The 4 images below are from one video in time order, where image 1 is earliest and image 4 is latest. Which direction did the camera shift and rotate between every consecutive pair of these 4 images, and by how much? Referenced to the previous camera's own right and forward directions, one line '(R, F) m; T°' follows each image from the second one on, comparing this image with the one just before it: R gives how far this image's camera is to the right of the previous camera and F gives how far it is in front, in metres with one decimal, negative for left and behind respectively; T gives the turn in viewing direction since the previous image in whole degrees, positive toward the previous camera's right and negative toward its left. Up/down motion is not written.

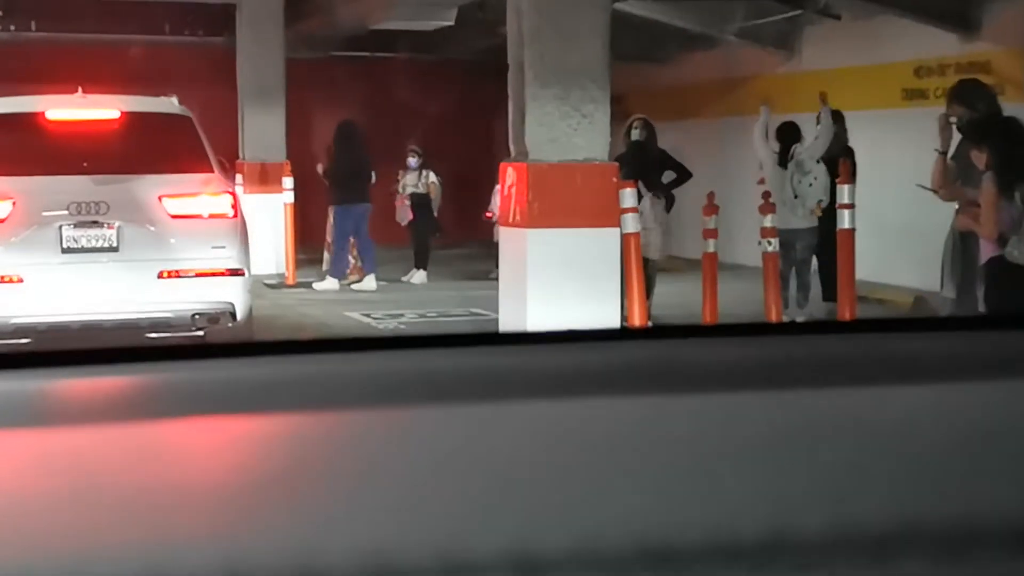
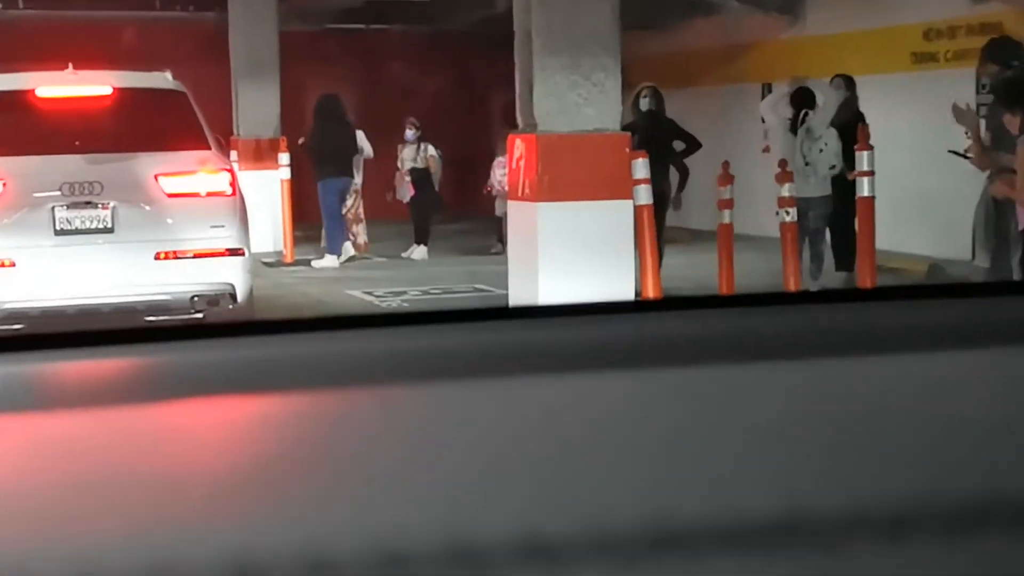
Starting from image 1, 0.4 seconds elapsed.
(-0.1, +0.2) m; 0°
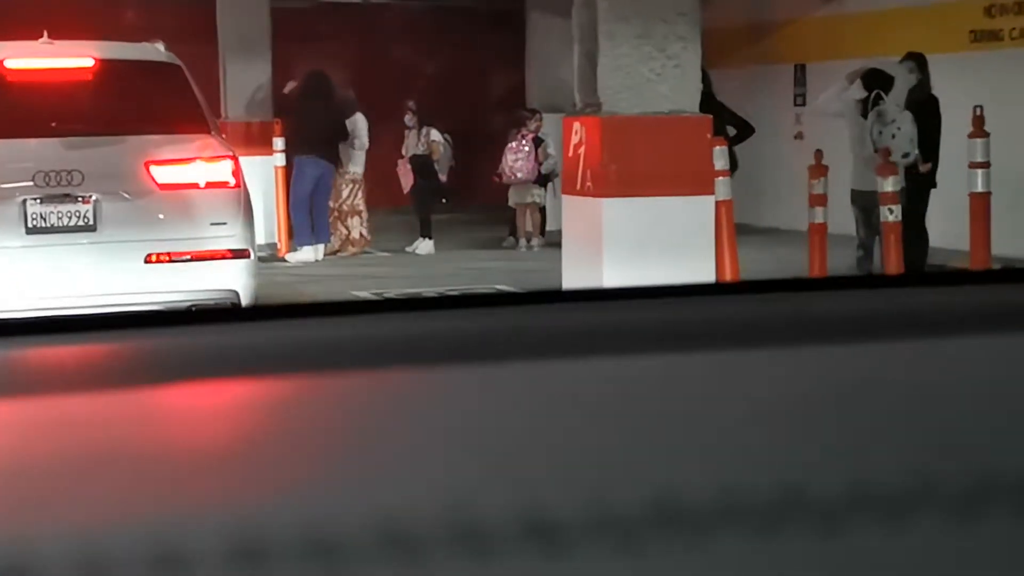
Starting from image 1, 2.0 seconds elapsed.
(-0.3, +0.8) m; +1°
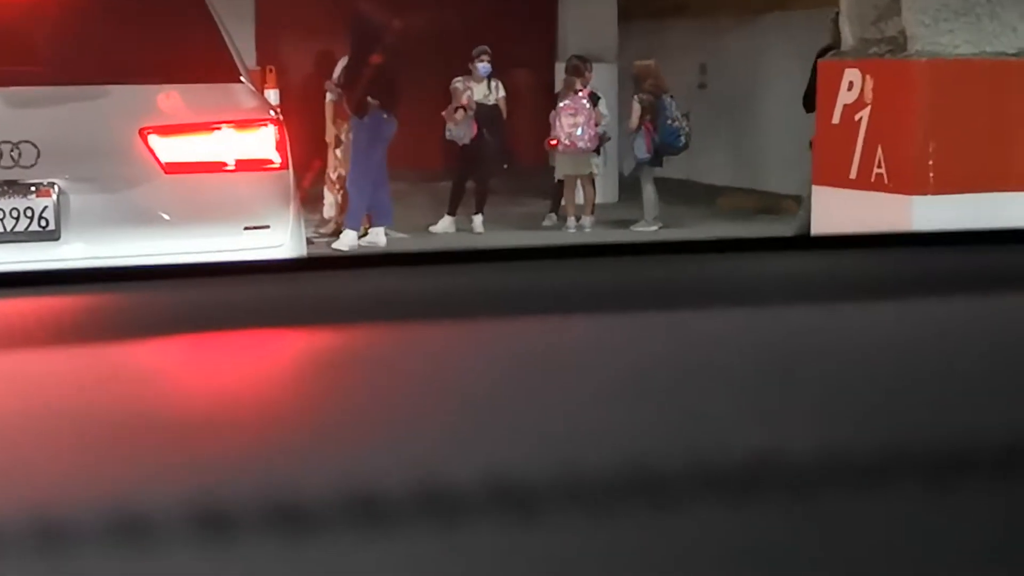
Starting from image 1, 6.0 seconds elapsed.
(-0.6, +1.7) m; +2°
